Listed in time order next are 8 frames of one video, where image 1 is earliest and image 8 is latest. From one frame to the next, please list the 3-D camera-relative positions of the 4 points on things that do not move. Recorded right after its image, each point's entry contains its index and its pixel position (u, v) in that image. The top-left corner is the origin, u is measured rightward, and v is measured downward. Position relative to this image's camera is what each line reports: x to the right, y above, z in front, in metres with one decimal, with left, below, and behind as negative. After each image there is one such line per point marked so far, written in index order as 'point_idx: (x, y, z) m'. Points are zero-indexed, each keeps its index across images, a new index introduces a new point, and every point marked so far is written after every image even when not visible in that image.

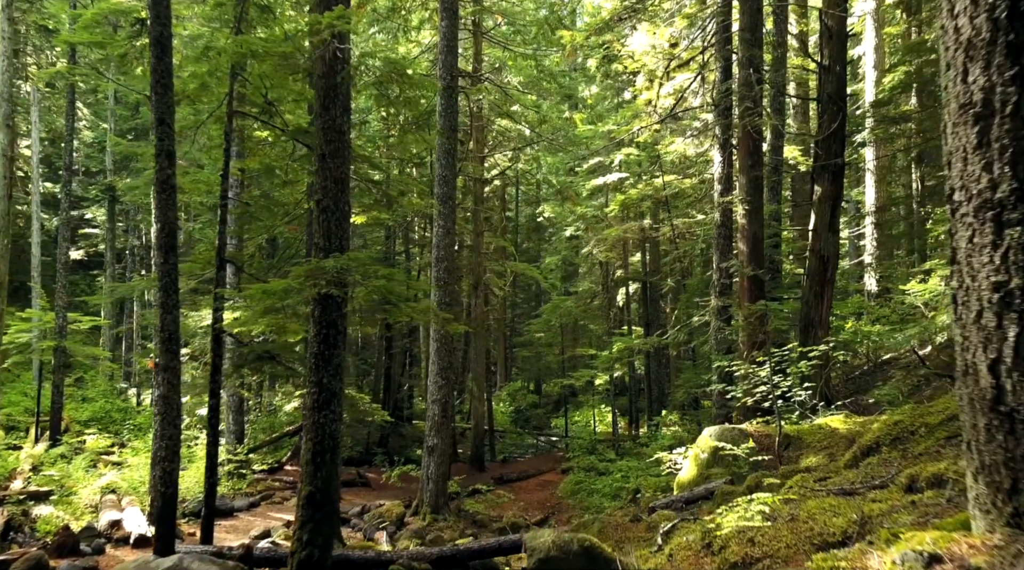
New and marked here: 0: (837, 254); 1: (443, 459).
0: (+5.2, +0.5, +14.3) m
1: (-1.4, -3.5, +18.0) m
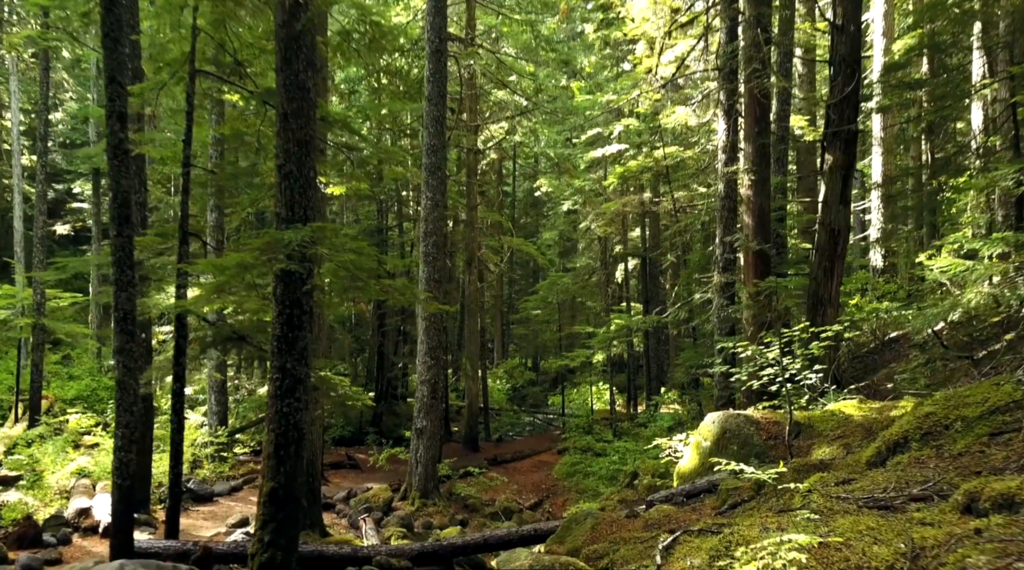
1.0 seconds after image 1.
0: (+5.0, +0.9, +13.5) m
1: (-1.5, -3.0, +17.3) m
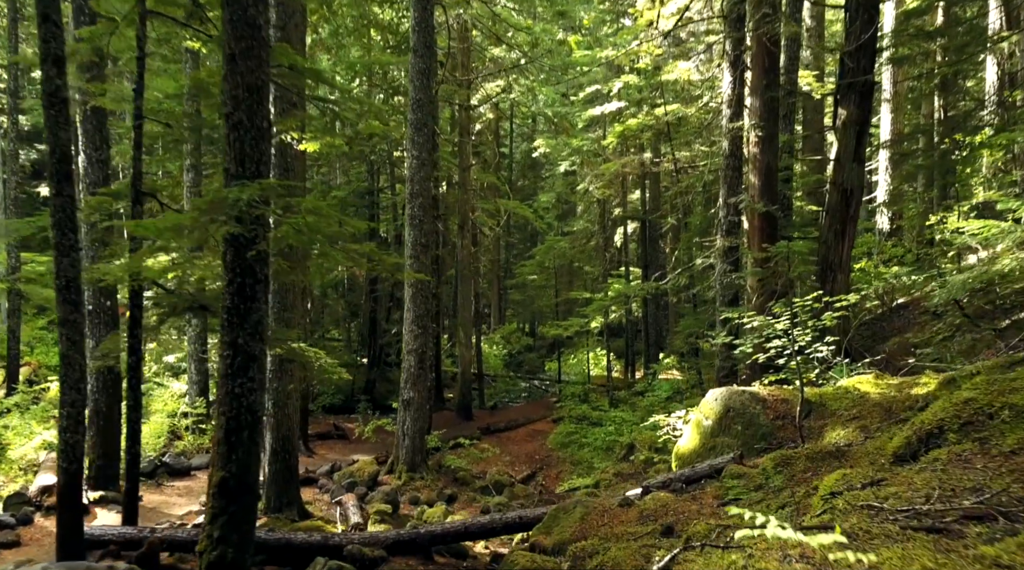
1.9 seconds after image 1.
0: (+4.9, +1.4, +12.6) m
1: (-1.7, -2.4, +16.5) m
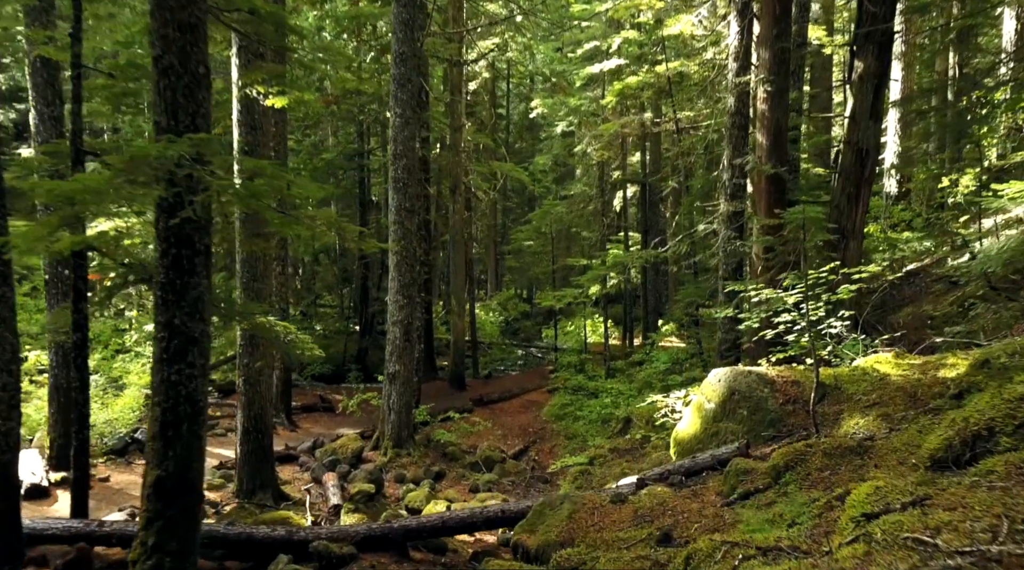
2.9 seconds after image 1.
0: (+4.7, +1.8, +11.6) m
1: (-1.9, -1.8, +15.7) m
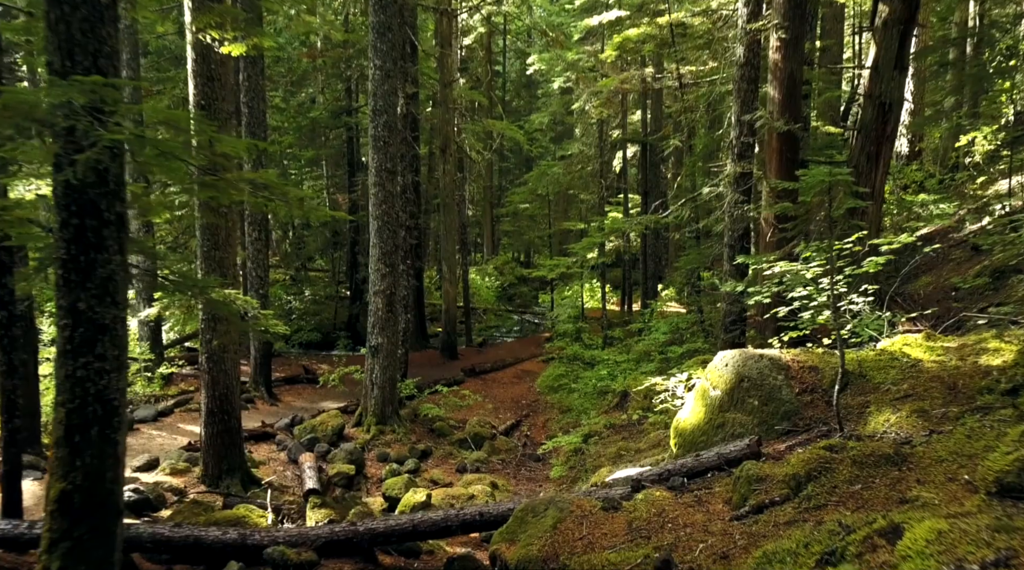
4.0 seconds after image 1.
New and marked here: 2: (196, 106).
0: (+4.6, +2.2, +10.5) m
1: (-2.0, -1.2, +14.8) m
2: (-3.7, +2.1, +10.4) m
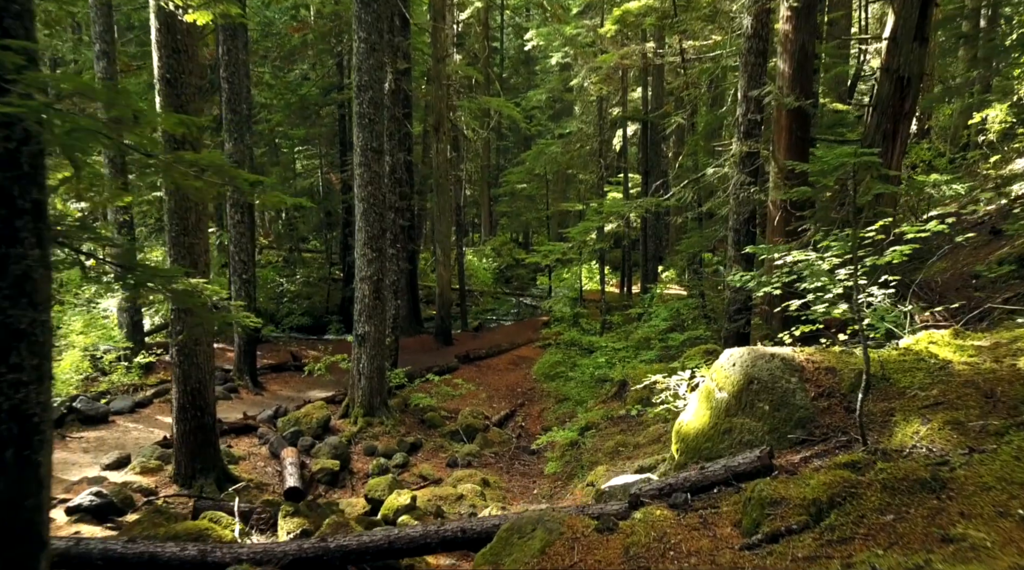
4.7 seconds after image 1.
0: (+4.5, +2.3, +9.8) m
1: (-2.1, -1.0, +14.1) m
2: (-3.8, +2.2, +9.6) m
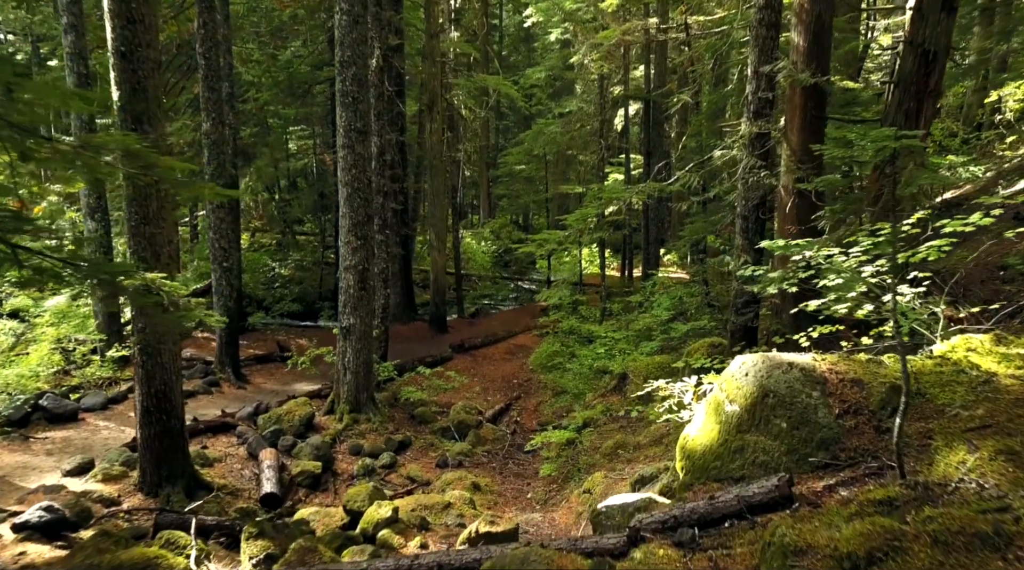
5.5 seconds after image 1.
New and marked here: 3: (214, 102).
0: (+4.4, +2.4, +8.9) m
1: (-2.2, -0.9, +13.4) m
2: (-3.9, +2.3, +8.8) m
3: (-4.9, +3.0, +14.9) m
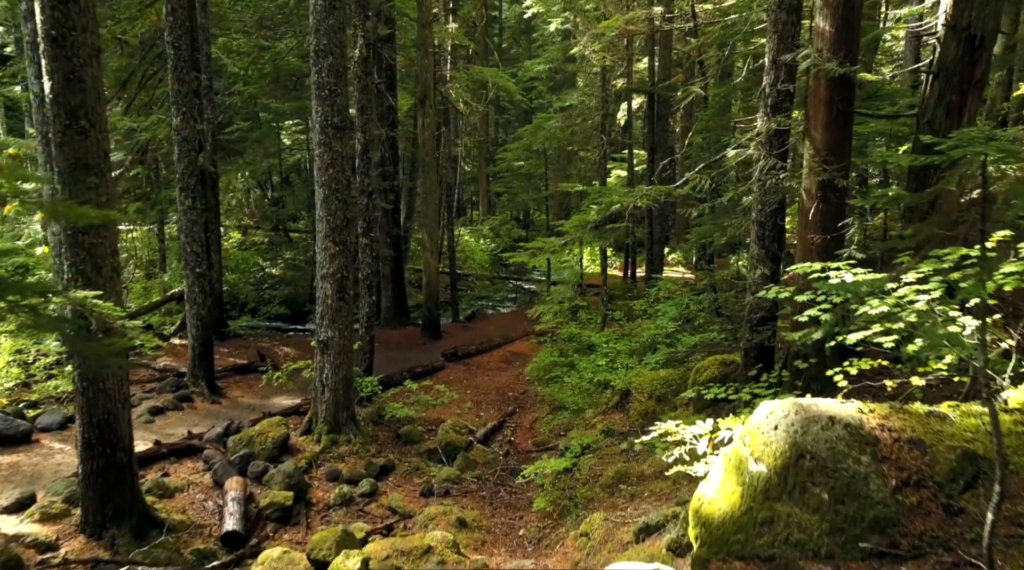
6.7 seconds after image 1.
0: (+4.3, +2.2, +7.8) m
1: (-2.3, -1.0, +12.3) m
2: (-4.0, +2.1, +7.7) m
3: (-5.0, +2.9, +13.8) m
